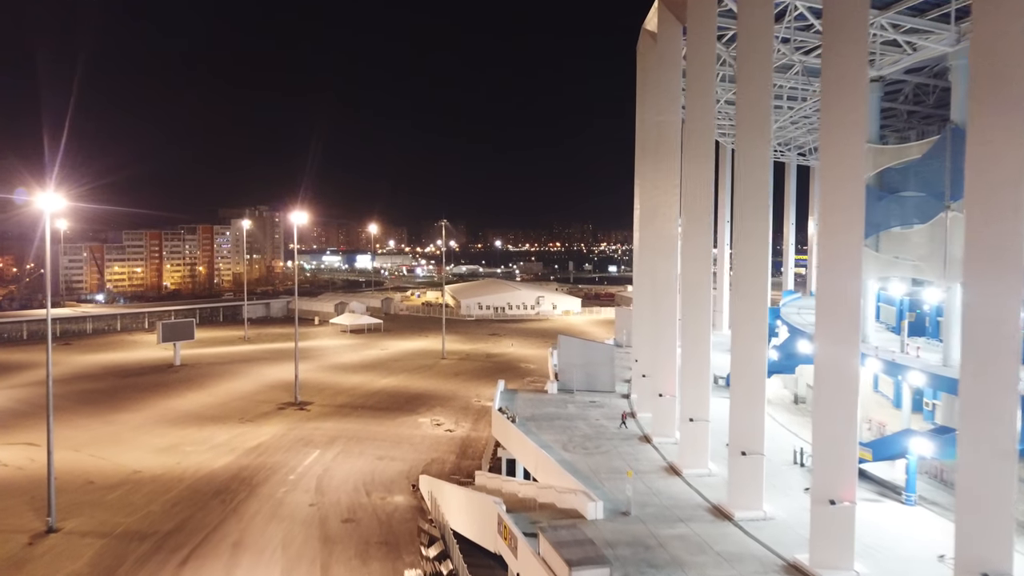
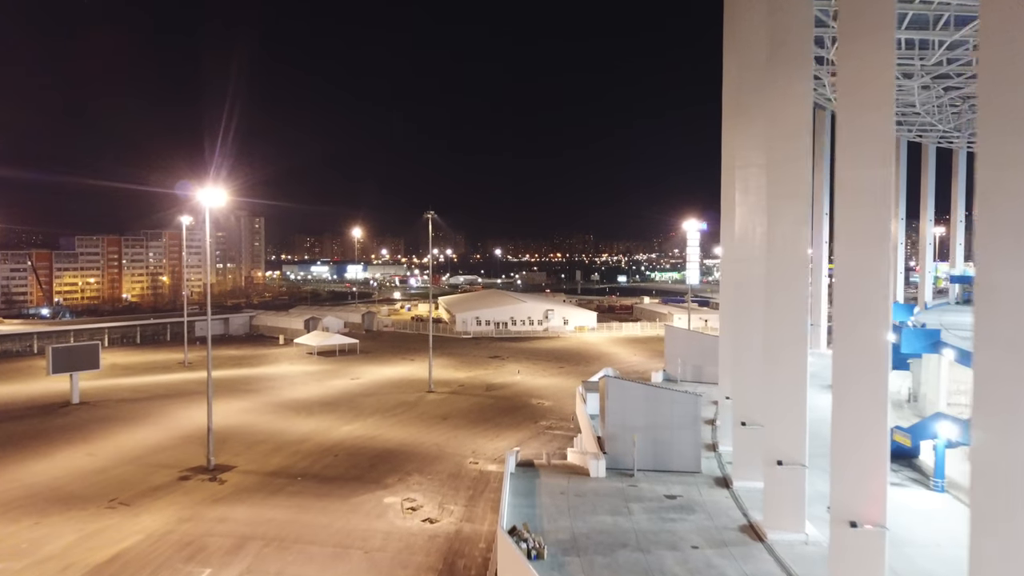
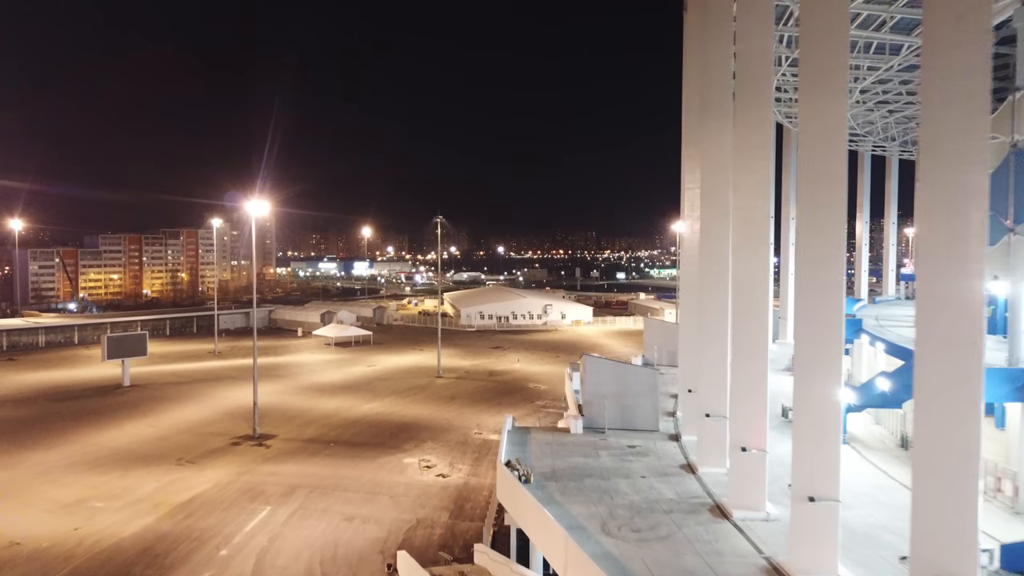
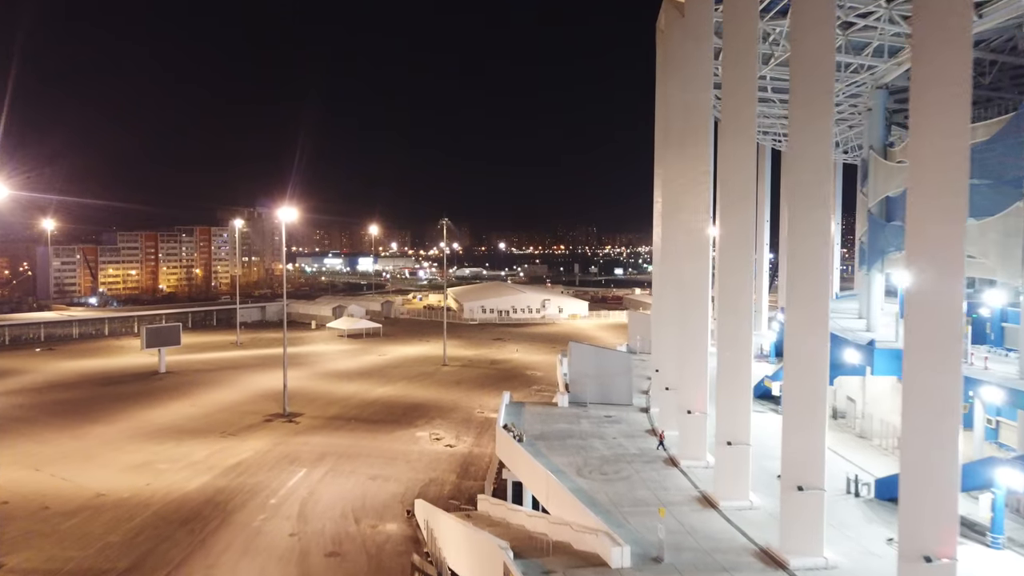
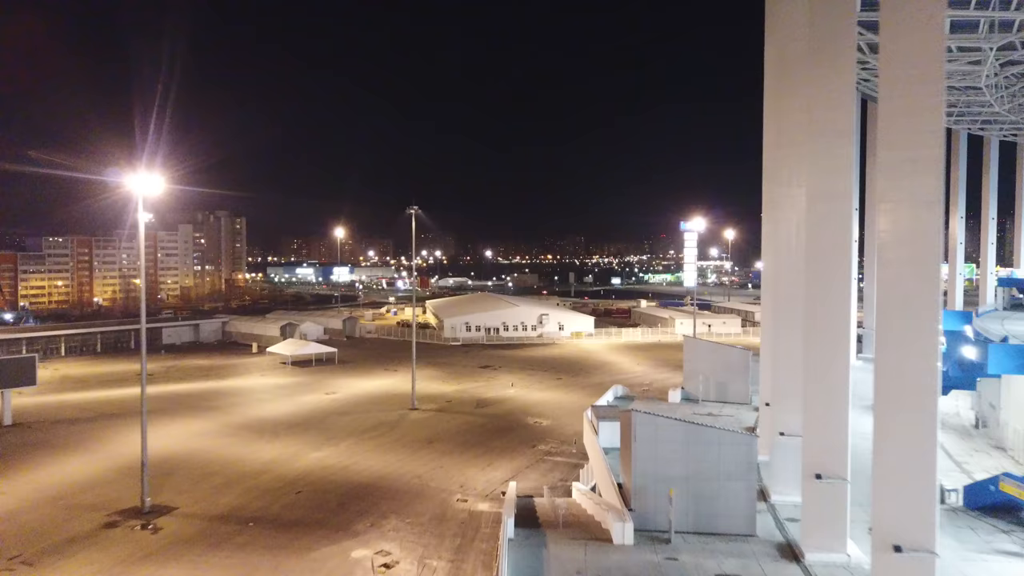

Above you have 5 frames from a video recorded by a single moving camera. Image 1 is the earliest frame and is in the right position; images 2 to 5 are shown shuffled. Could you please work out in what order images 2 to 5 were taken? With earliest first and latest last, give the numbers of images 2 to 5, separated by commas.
4, 3, 2, 5
